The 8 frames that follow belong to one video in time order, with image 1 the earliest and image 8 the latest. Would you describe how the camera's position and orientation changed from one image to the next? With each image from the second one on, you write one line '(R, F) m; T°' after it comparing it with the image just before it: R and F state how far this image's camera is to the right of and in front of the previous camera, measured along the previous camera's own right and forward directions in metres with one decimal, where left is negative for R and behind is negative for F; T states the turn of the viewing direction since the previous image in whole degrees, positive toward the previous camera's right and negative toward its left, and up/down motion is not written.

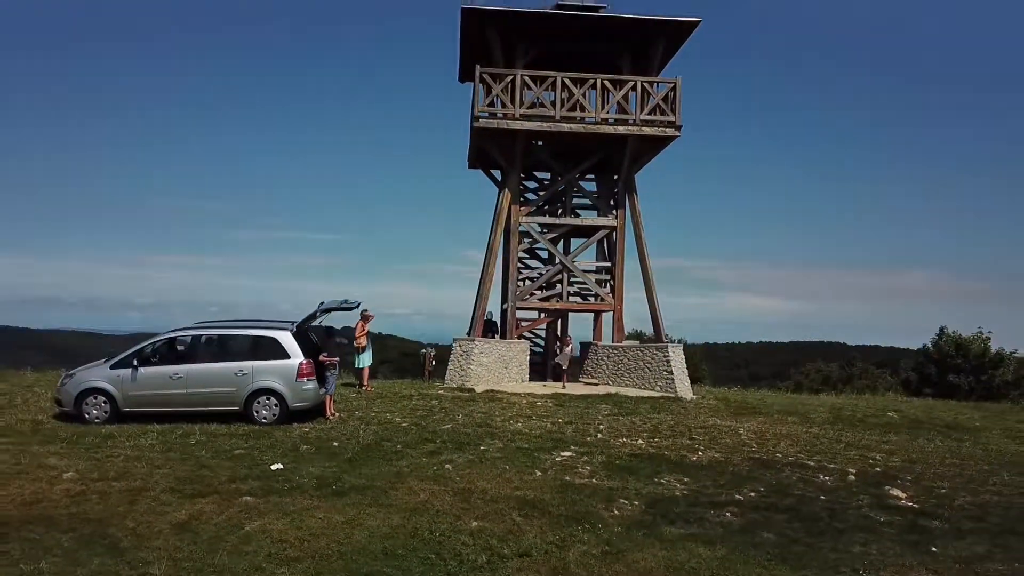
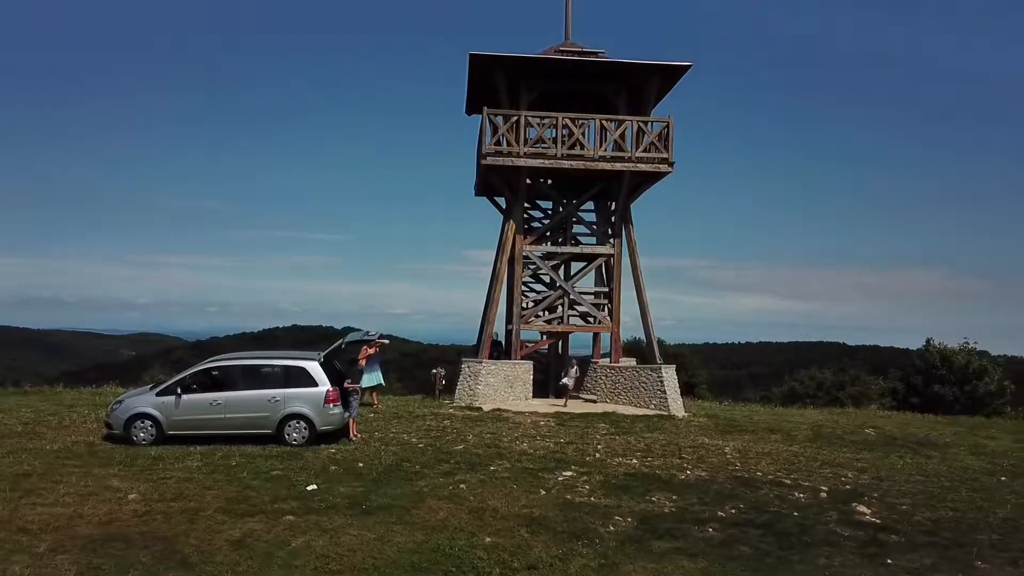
(-0.1, -1.2) m; 0°
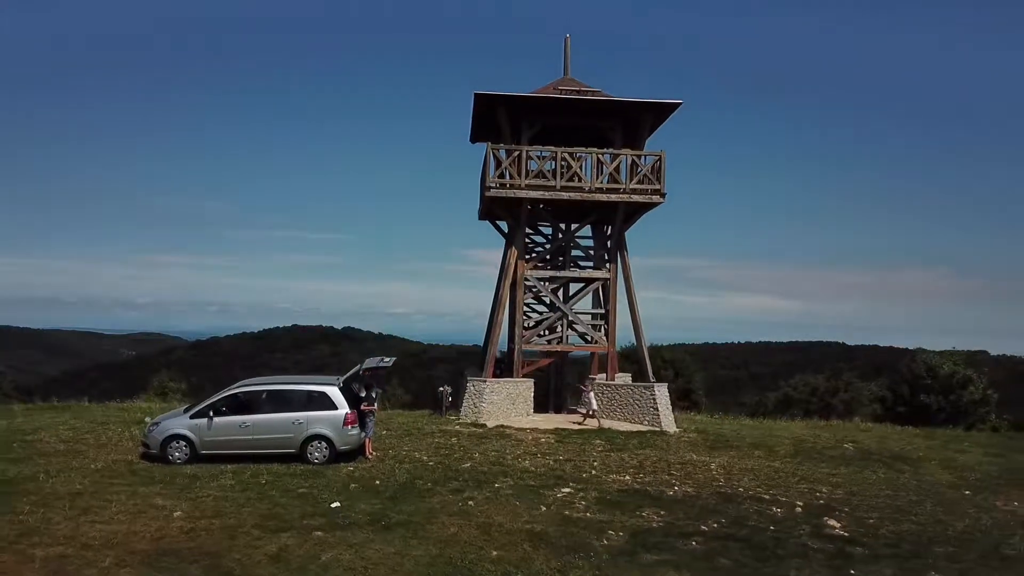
(-0.1, -1.2) m; 0°
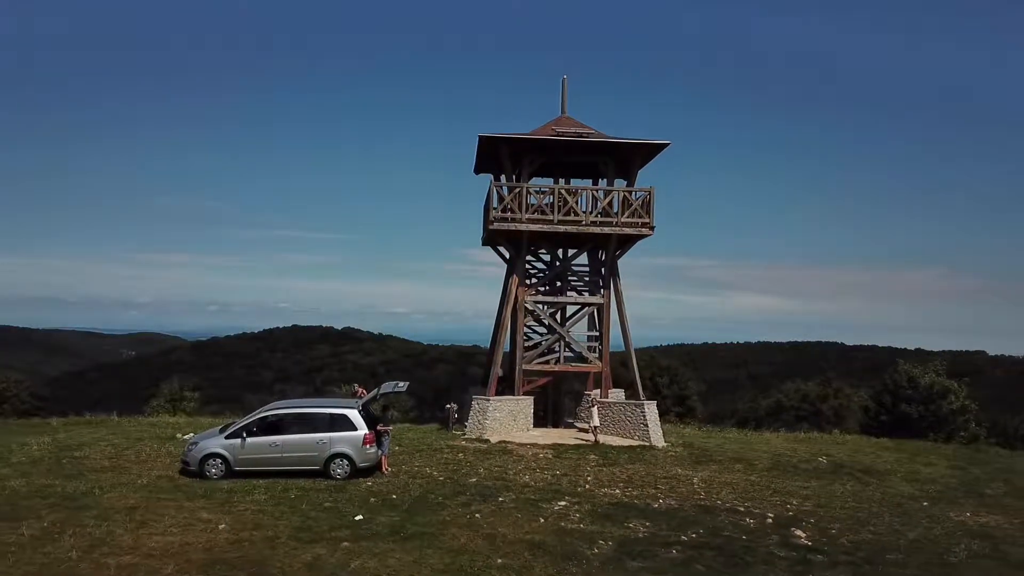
(0.0, -1.6) m; 0°
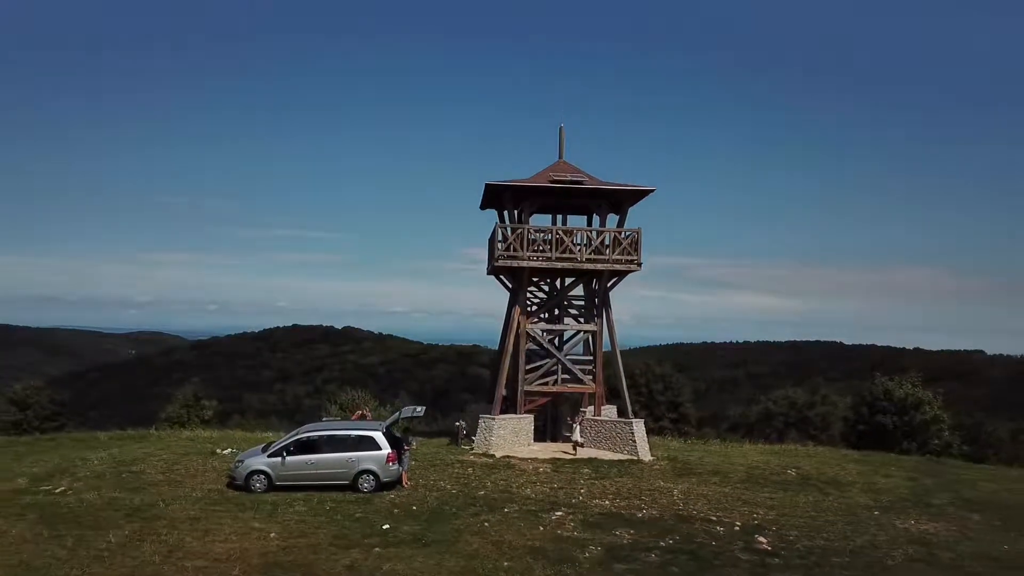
(-0.1, -2.4) m; 0°
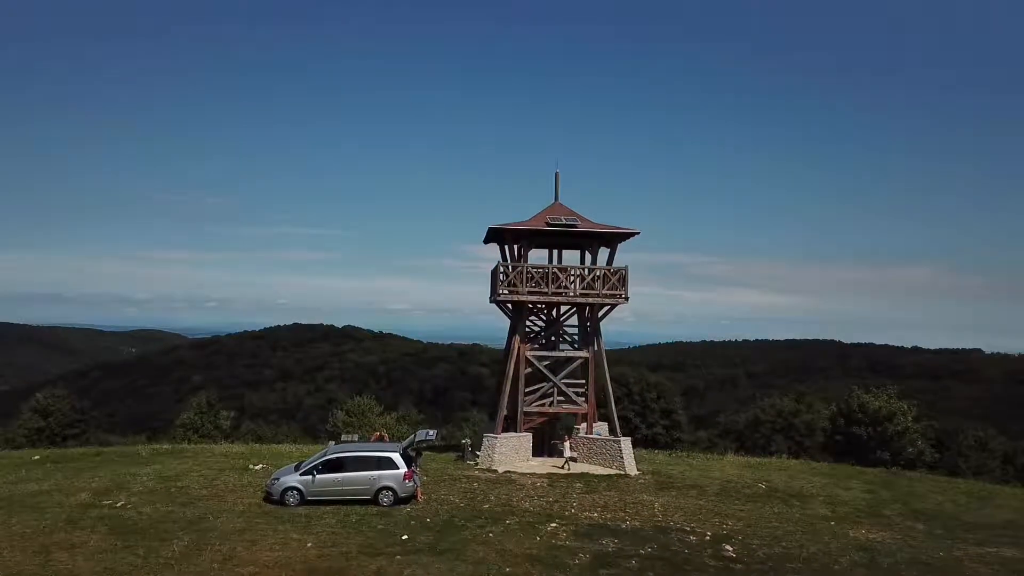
(0.0, -2.6) m; 0°
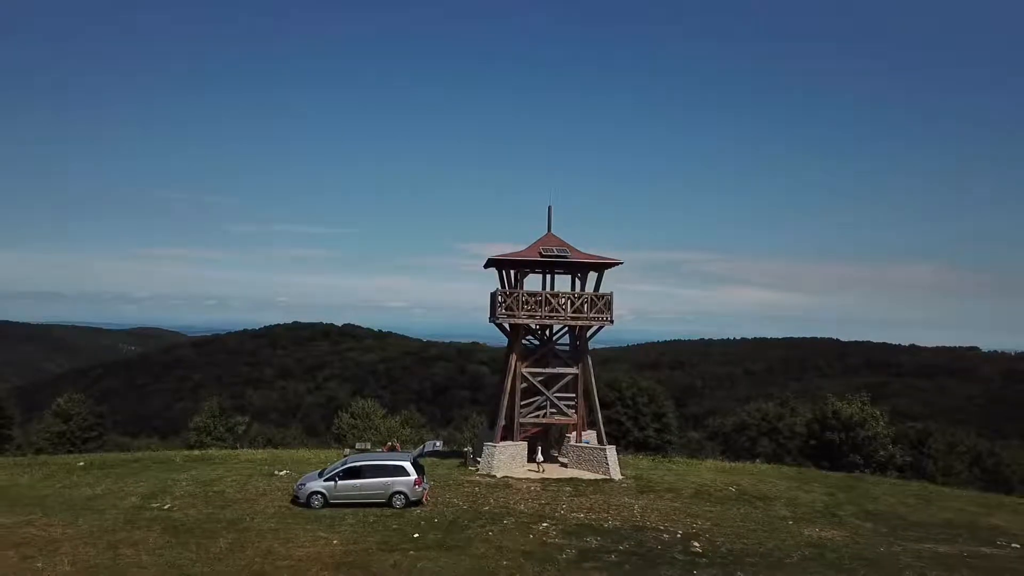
(+0.1, -2.9) m; 0°
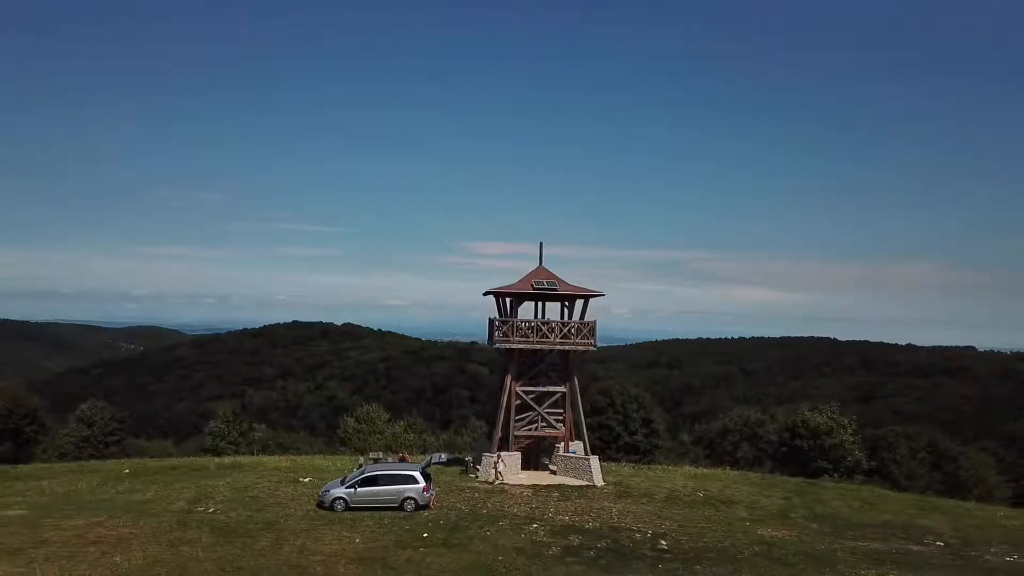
(+0.2, -3.8) m; 0°
